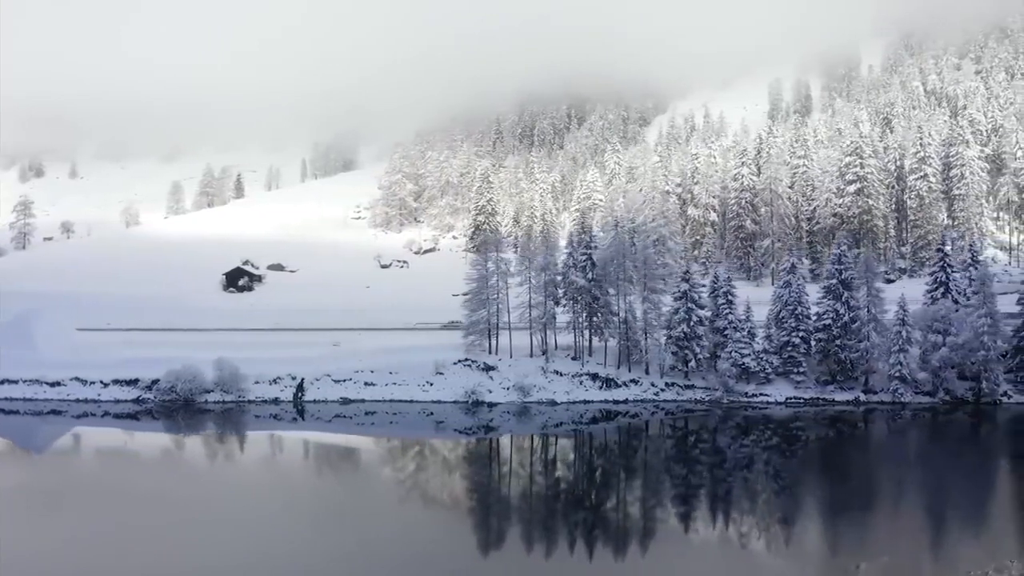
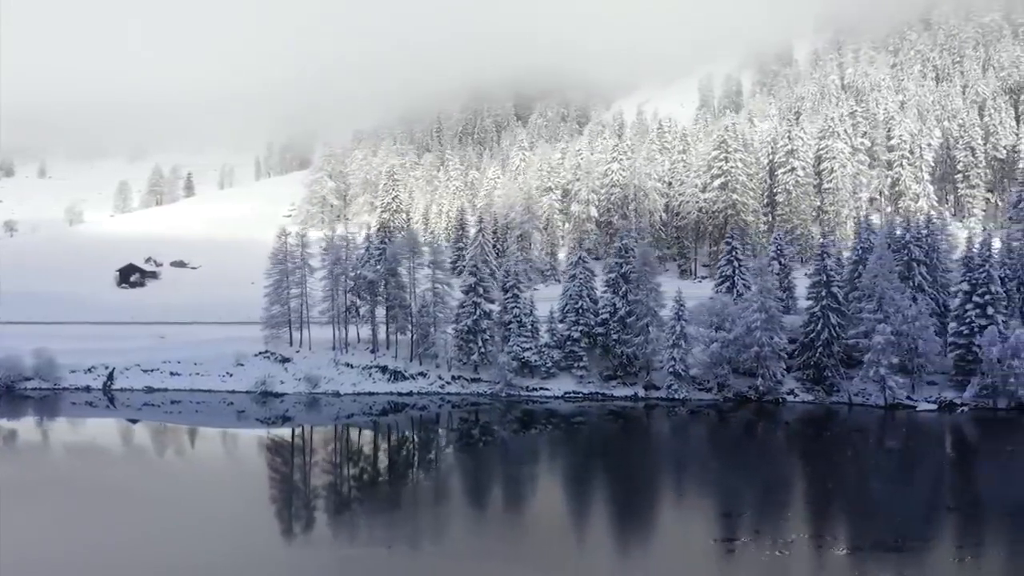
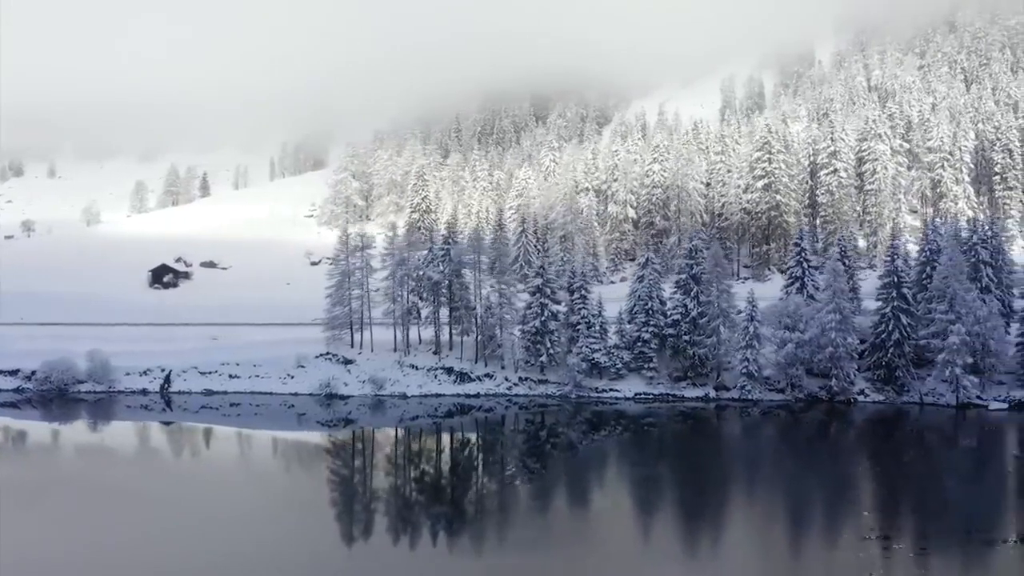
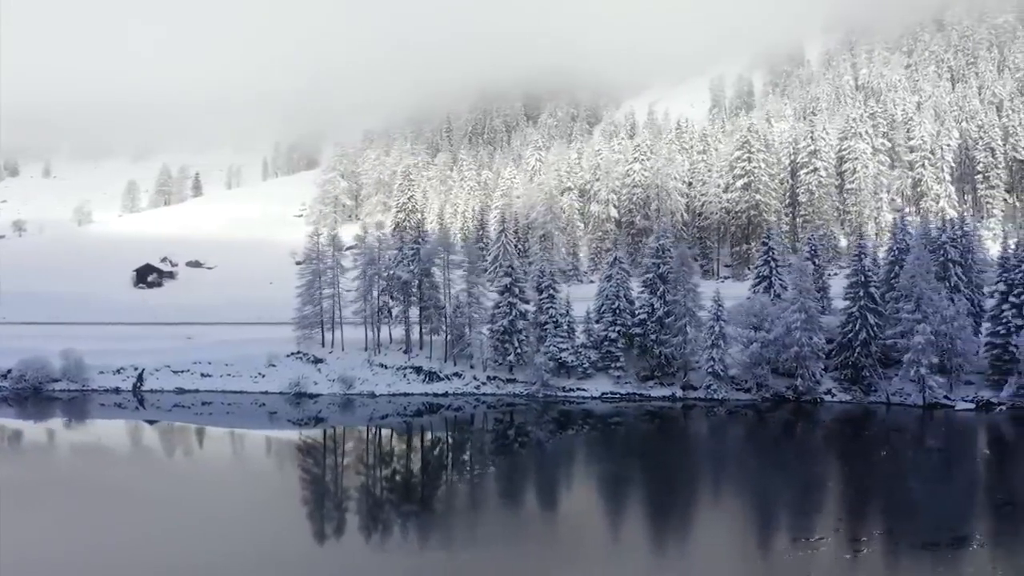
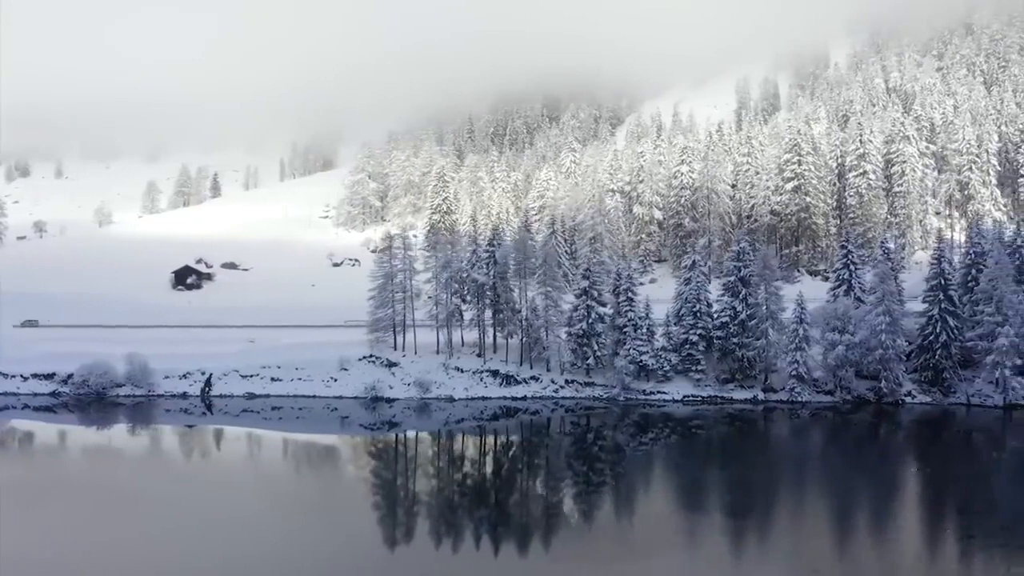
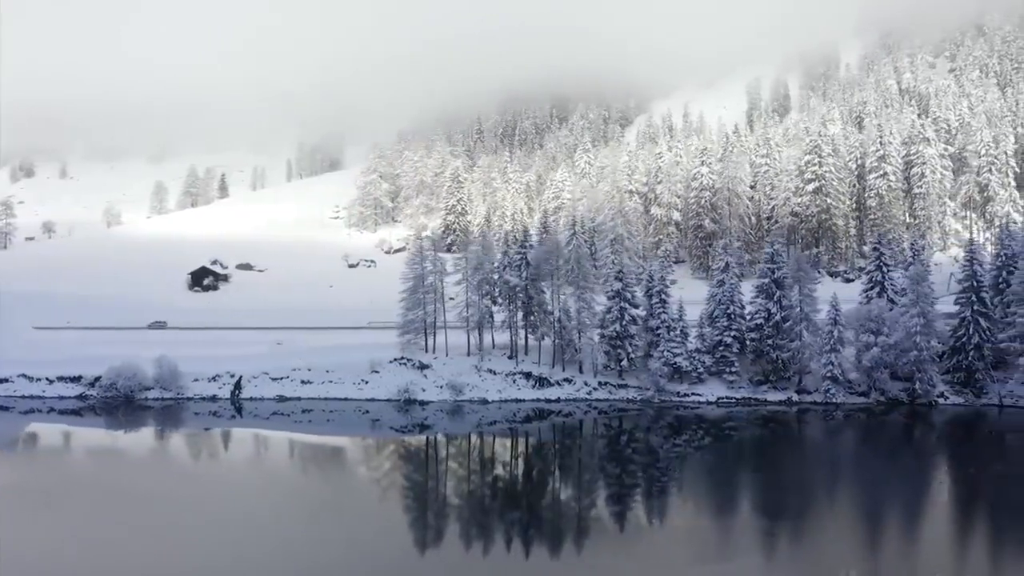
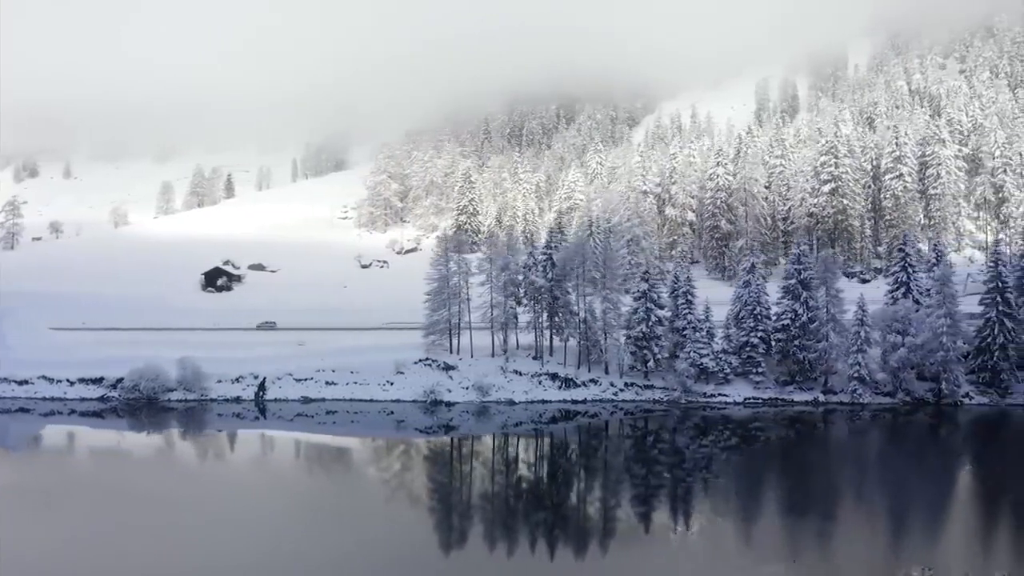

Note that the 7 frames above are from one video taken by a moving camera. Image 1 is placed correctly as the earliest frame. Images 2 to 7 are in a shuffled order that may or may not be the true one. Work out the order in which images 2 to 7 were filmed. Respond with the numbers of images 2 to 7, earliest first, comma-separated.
7, 6, 5, 3, 4, 2
